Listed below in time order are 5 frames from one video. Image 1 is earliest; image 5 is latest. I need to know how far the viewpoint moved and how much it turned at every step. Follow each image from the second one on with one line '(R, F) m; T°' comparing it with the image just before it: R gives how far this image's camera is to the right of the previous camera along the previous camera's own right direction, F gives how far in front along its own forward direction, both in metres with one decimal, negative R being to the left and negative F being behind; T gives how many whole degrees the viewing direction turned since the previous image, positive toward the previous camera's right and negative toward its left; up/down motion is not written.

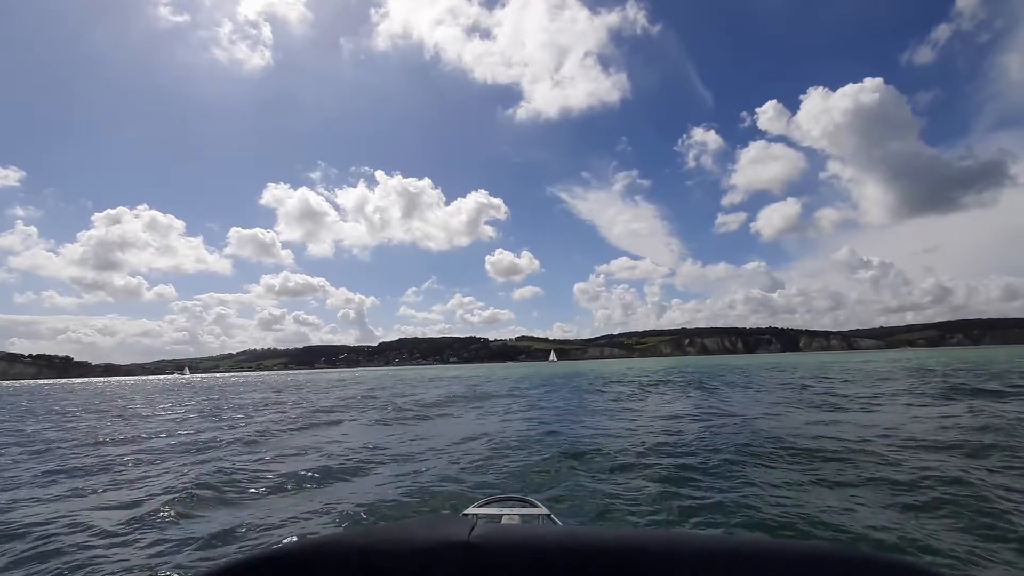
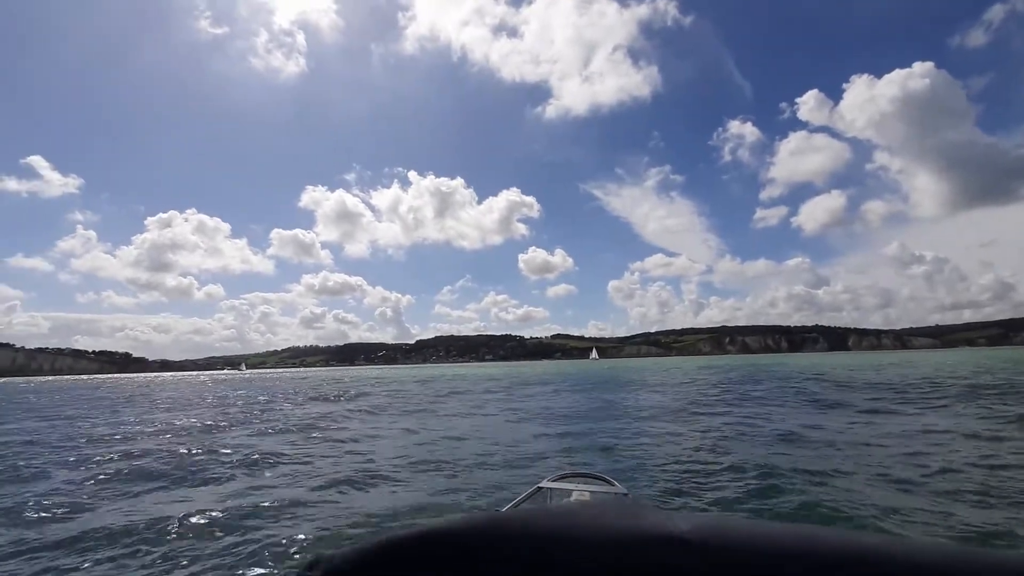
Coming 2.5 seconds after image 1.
(+0.5, -1.5) m; -4°
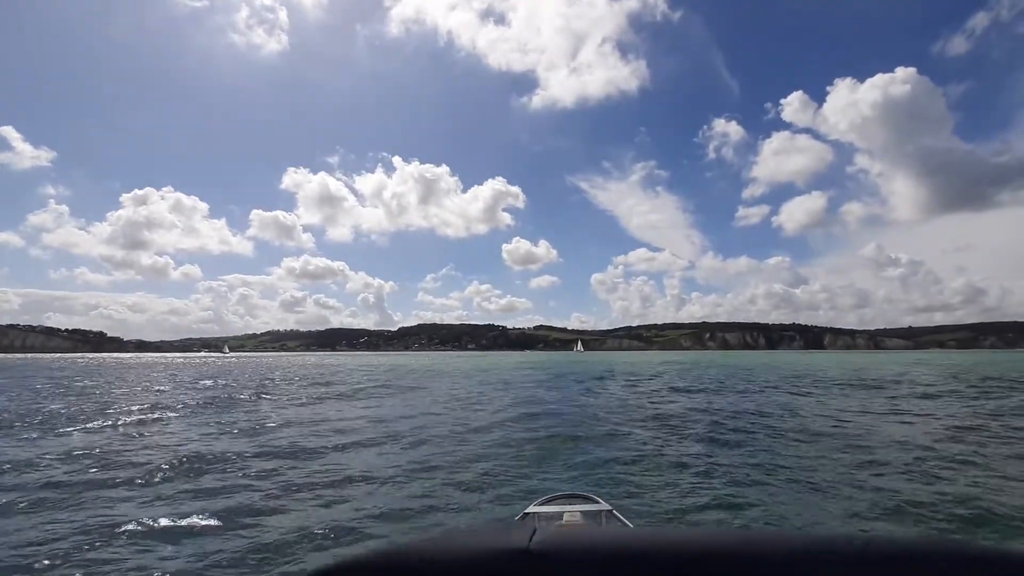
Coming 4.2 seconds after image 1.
(-1.0, +0.7) m; +2°
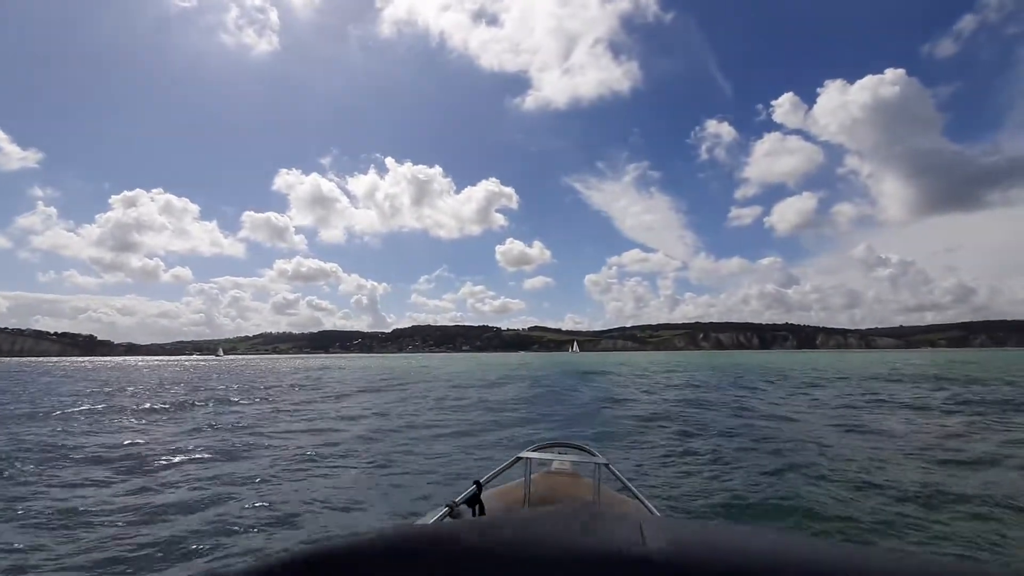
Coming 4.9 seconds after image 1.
(-1.4, +2.0) m; +1°
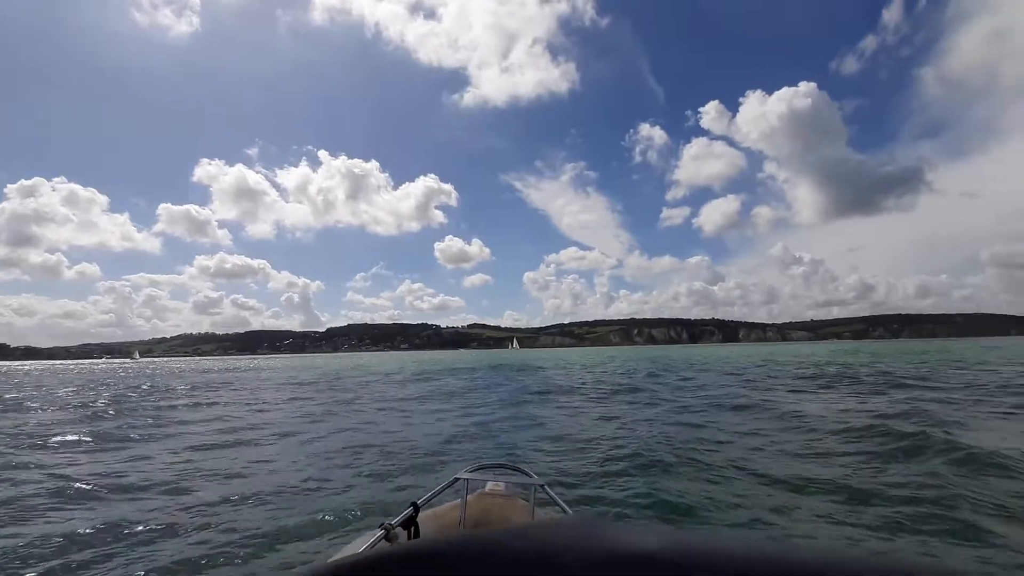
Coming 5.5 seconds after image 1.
(-1.7, +0.5) m; +7°
